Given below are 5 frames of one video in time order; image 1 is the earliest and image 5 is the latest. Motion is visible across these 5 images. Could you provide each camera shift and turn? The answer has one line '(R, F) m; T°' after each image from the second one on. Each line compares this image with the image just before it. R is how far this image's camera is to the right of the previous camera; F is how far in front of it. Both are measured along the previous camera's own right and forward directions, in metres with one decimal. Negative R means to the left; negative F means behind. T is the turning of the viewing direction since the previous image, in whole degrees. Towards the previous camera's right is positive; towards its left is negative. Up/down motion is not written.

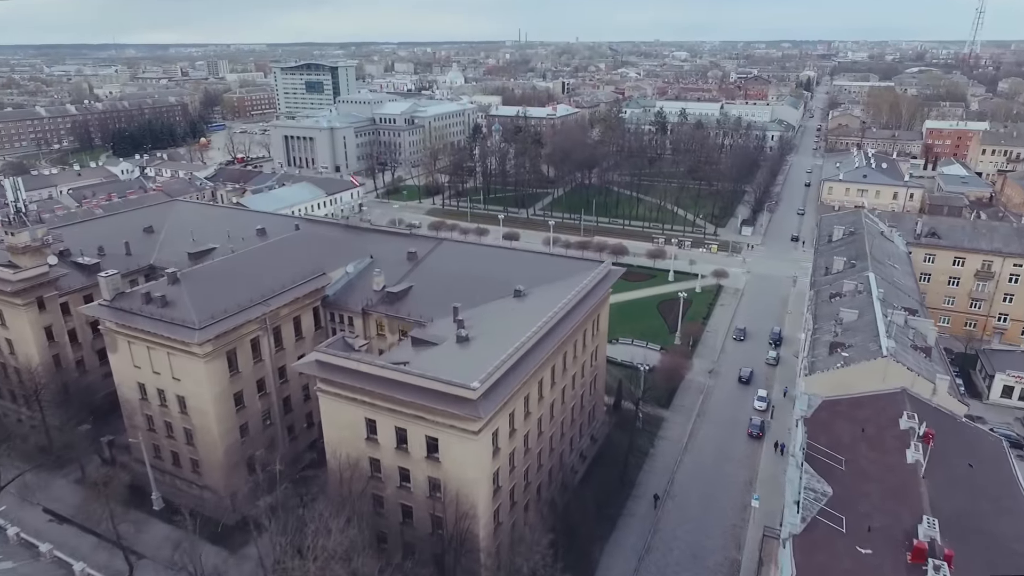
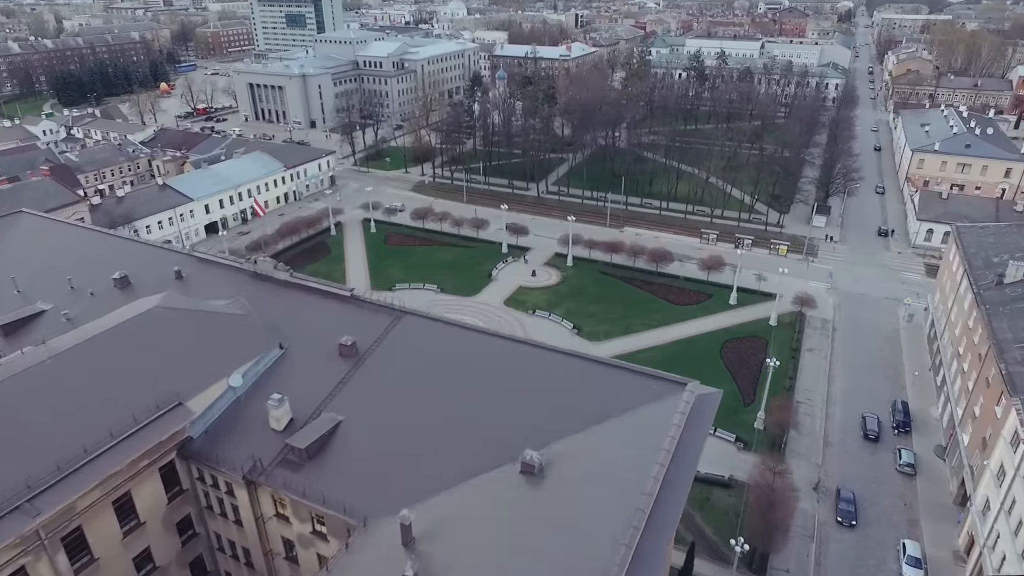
(0.0, +19.4) m; -1°
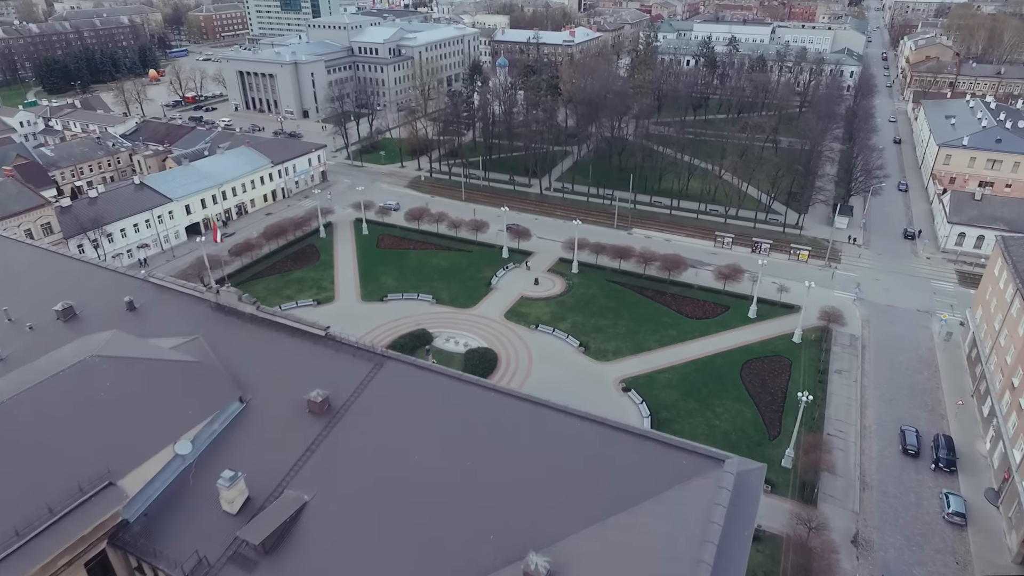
(0.0, +4.3) m; 0°
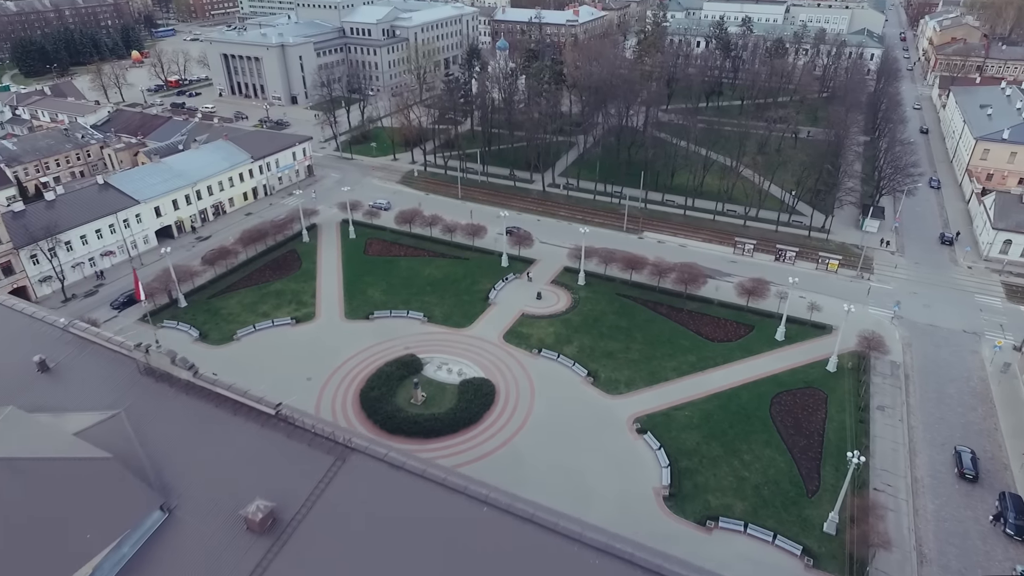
(+0.1, +5.4) m; 0°
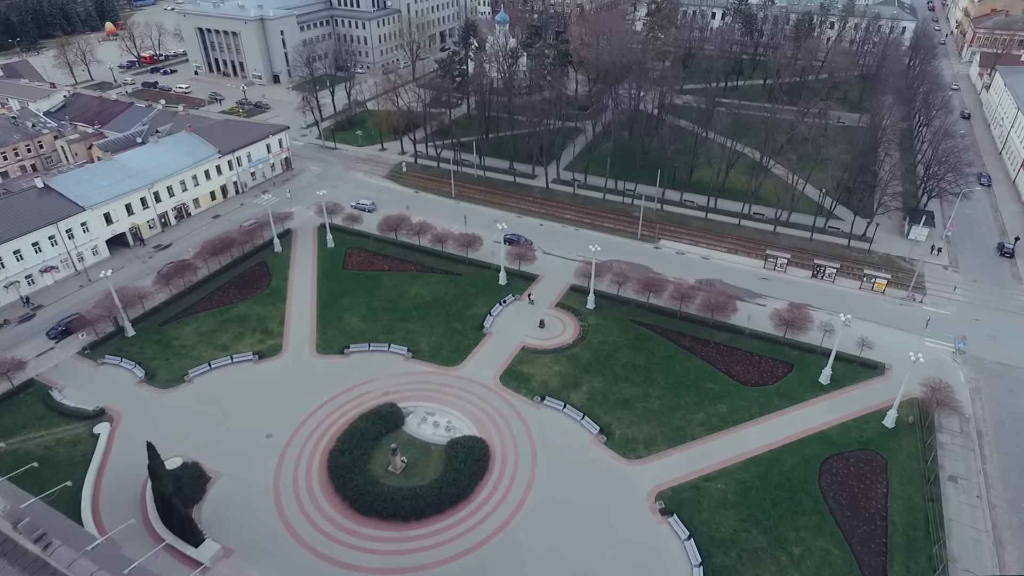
(+0.2, +7.1) m; 0°
